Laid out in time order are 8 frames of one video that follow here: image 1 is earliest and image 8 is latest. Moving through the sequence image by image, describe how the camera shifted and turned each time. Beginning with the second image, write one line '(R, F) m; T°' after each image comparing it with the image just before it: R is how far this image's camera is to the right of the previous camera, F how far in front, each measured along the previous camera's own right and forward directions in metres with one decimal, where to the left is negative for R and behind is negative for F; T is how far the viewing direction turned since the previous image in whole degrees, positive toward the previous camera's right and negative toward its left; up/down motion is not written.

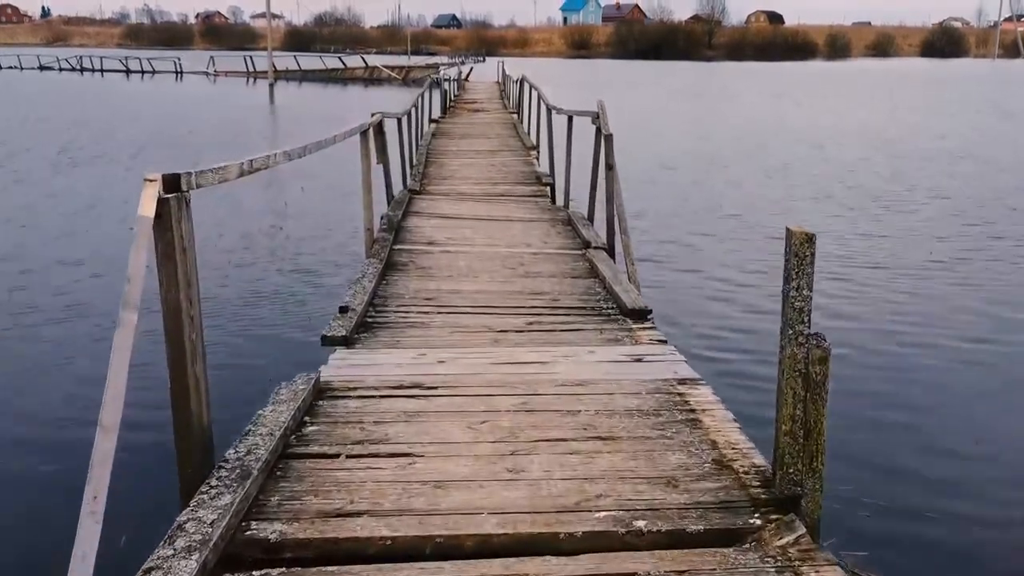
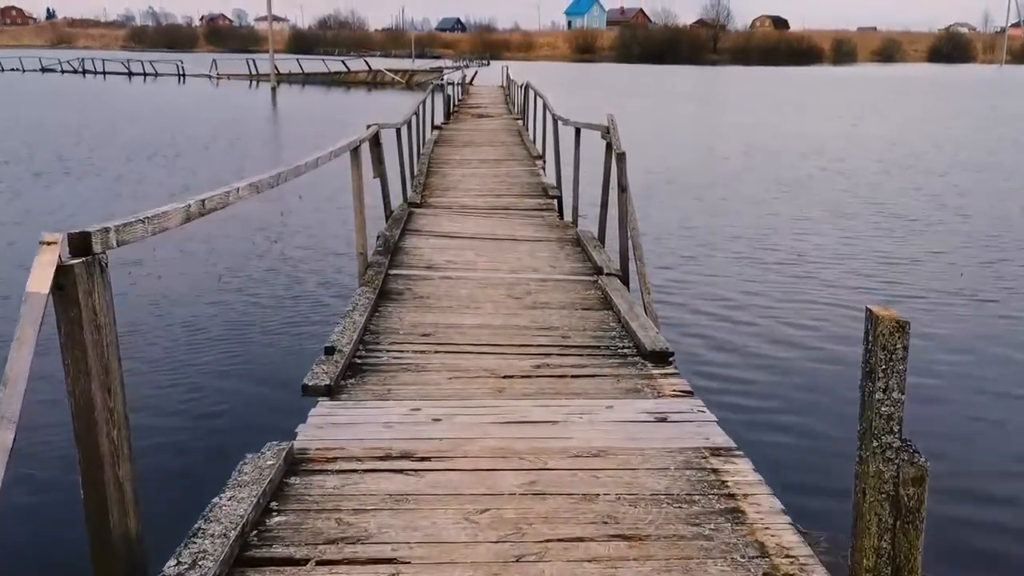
(0.0, +0.5) m; 0°
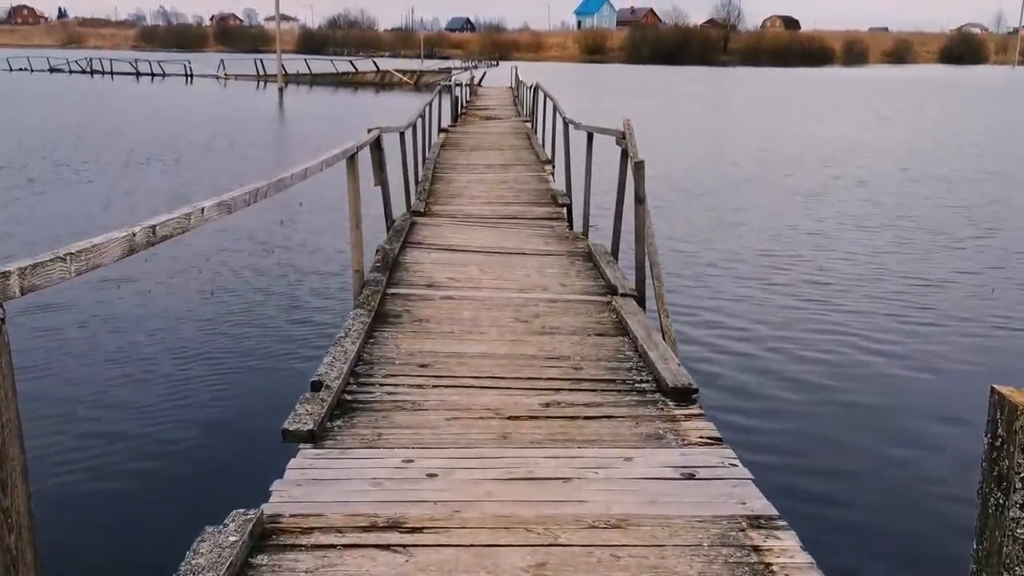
(0.0, +0.4) m; 0°
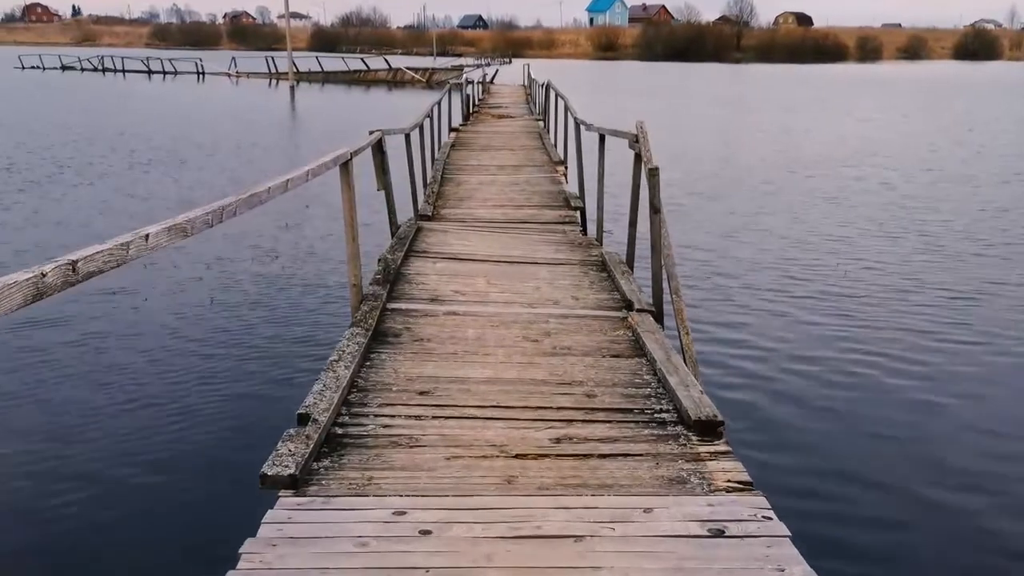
(0.0, +0.4) m; -1°
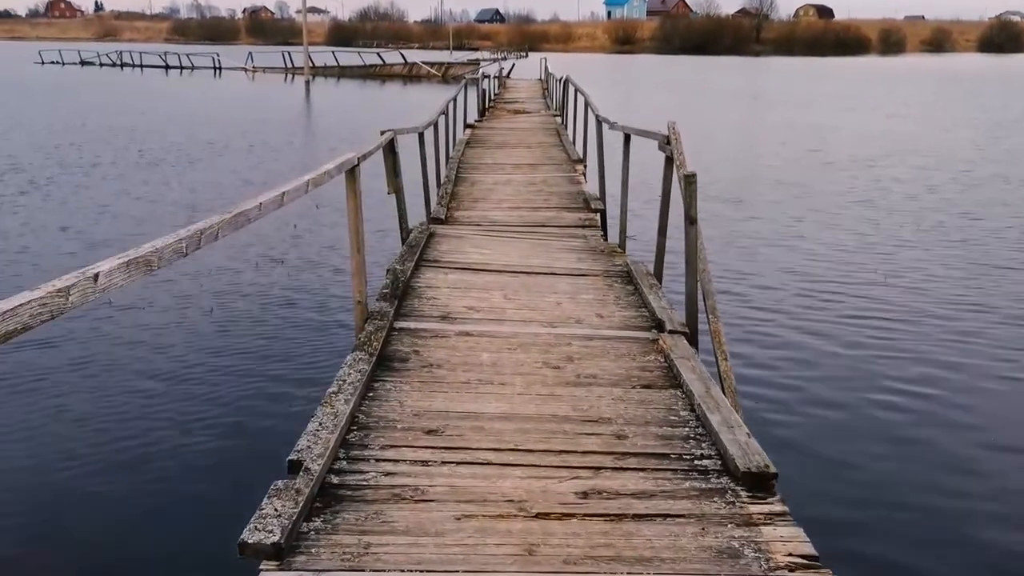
(0.0, +0.5) m; -1°
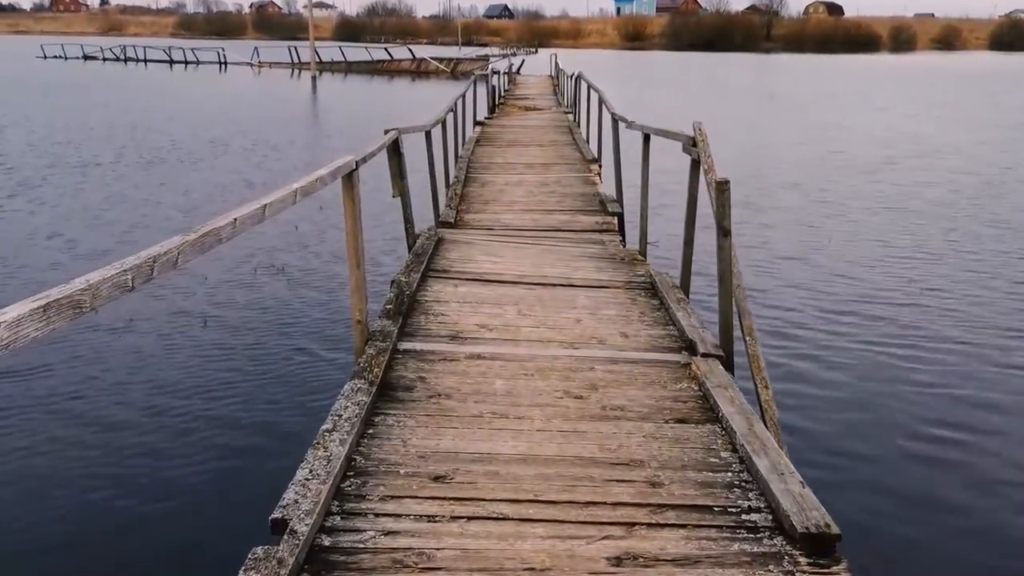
(0.0, +0.4) m; 0°
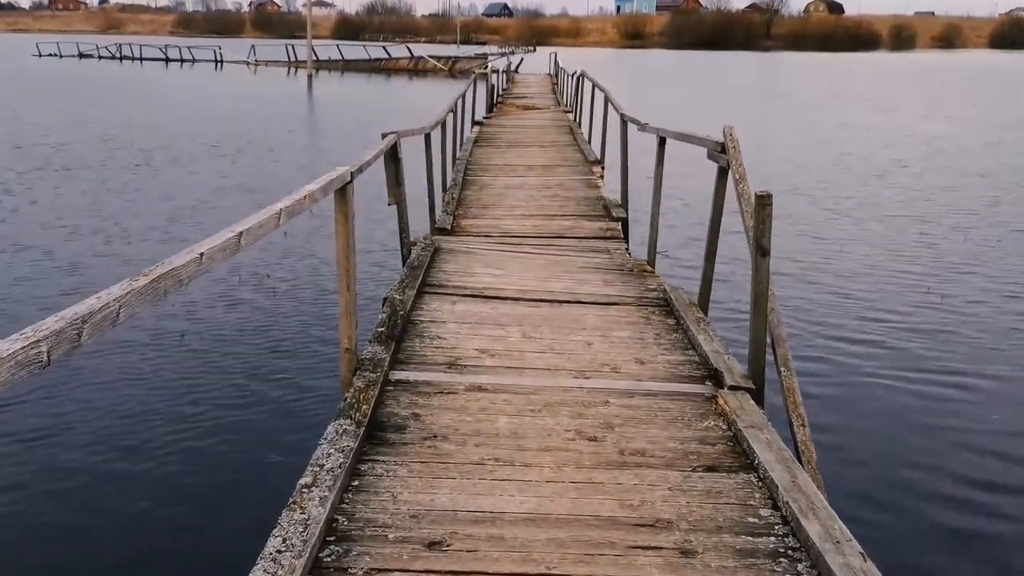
(0.0, +0.4) m; 0°
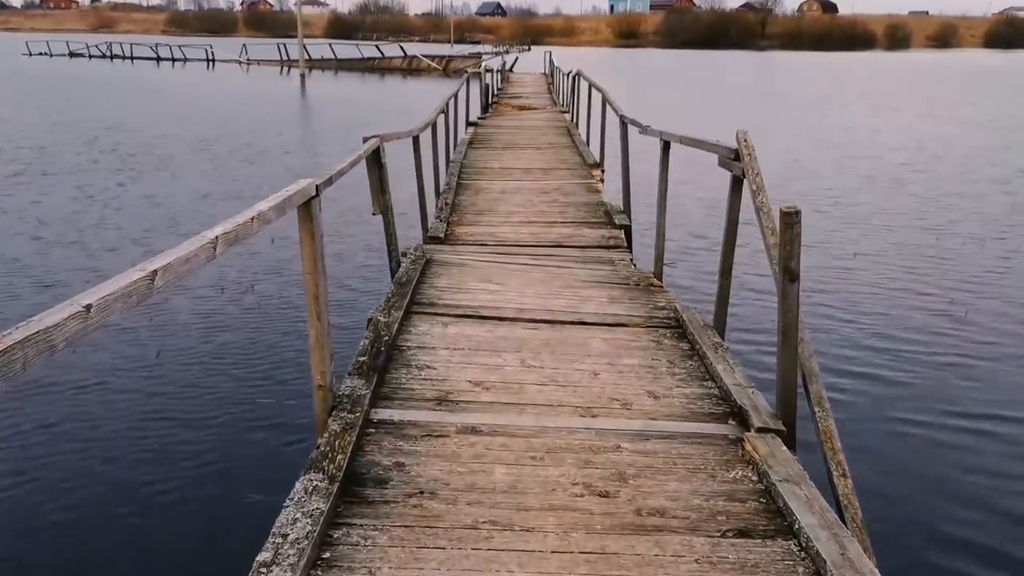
(0.0, +0.5) m; 0°
